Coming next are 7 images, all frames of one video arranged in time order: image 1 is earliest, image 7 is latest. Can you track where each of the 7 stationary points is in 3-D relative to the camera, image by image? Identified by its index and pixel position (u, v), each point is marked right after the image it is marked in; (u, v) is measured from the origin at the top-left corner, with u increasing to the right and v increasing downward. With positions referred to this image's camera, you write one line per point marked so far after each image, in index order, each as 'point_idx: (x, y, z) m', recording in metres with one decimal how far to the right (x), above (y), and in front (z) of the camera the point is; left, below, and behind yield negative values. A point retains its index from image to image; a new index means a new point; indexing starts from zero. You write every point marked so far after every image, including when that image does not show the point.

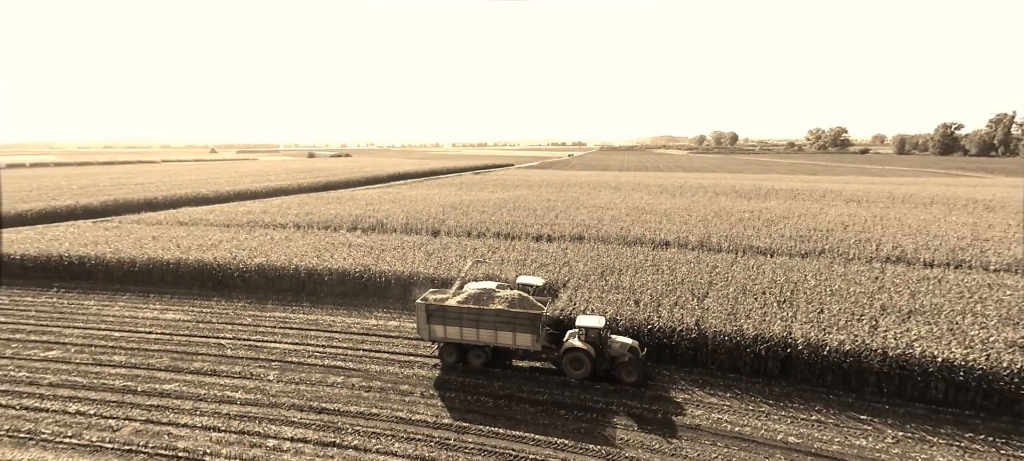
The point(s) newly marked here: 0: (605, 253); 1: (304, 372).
0: (+2.9, -0.6, +14.5) m
1: (-4.2, -2.8, +9.2) m
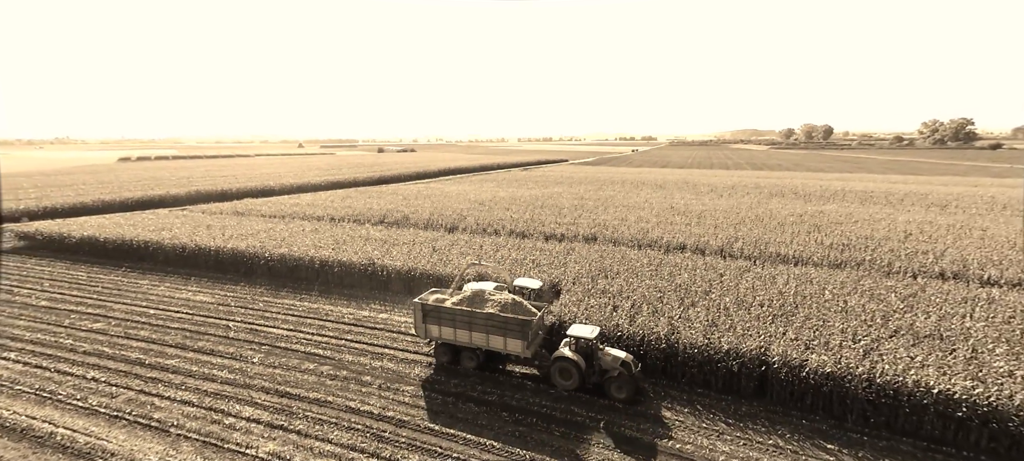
0: (+3.0, -0.7, +14.2) m
1: (-4.9, -2.7, +9.9) m
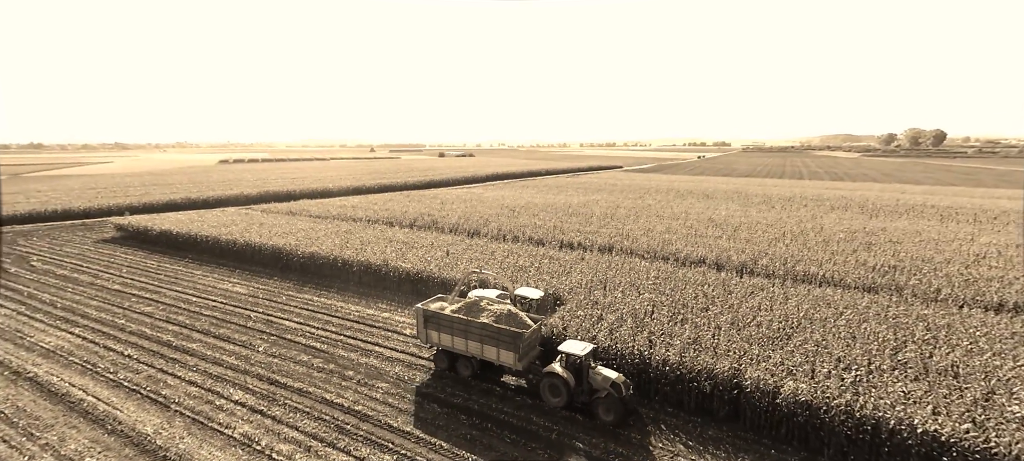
0: (+3.2, -1.0, +14.0) m
1: (-5.3, -2.7, +10.8) m
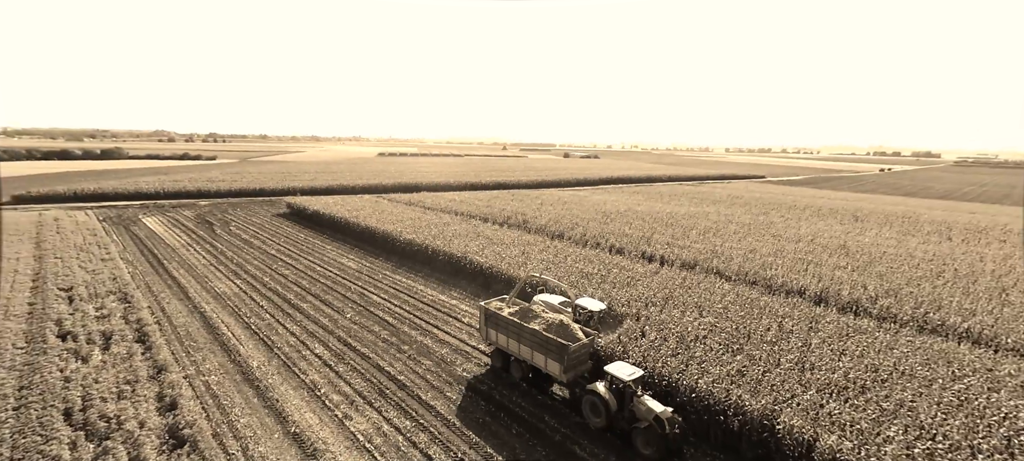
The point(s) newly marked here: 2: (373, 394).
0: (+5.2, -1.5, +13.2) m
1: (-3.9, -2.4, +12.6) m
2: (-2.7, -3.2, +9.2) m
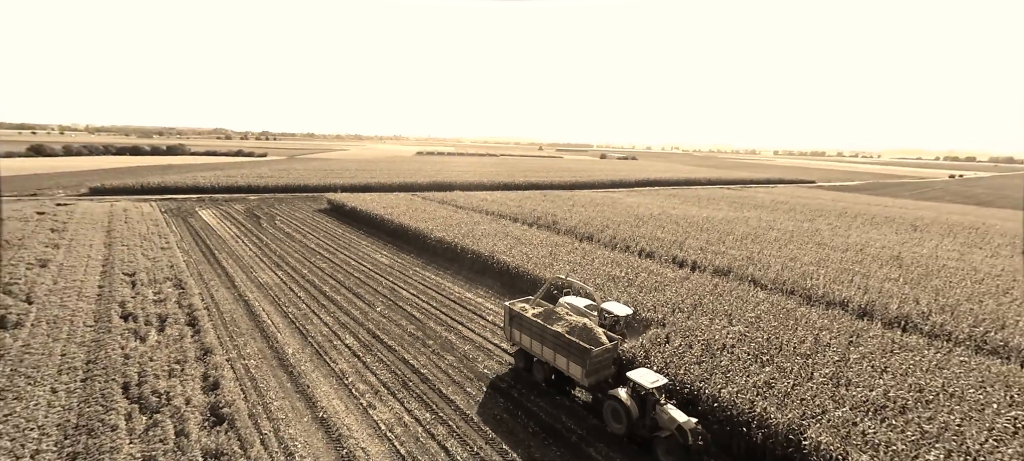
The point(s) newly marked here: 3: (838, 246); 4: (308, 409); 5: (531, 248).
0: (+5.9, -1.6, +12.7) m
1: (-3.3, -2.3, +12.8) m
2: (-2.3, -3.1, +9.4) m
3: (+13.9, -0.6, +19.6) m
4: (-3.9, -3.4, +8.7) m
5: (+0.7, -0.6, +16.4) m
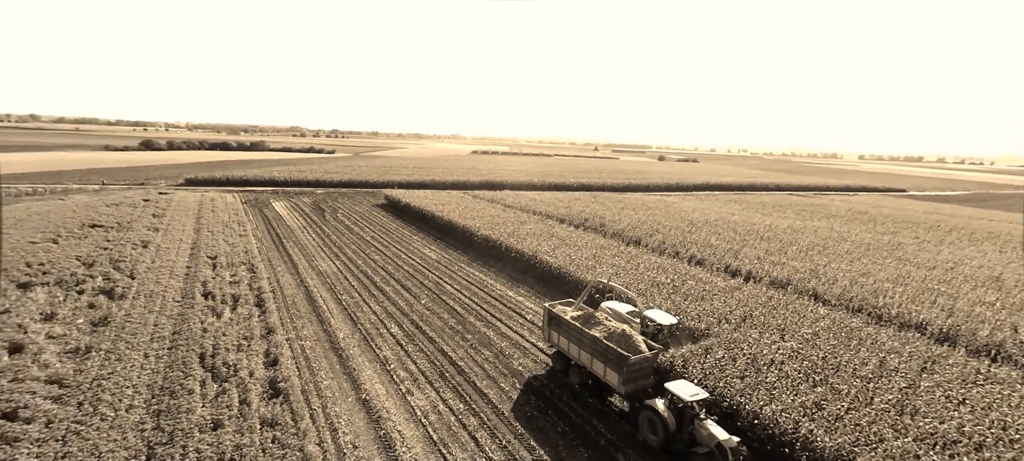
0: (+7.0, -1.8, +11.8) m
1: (-2.2, -2.2, +13.1) m
2: (-1.7, -3.0, +9.6) m
3: (+15.8, -1.2, +17.7) m
4: (-3.3, -3.2, +9.1) m
5: (+2.2, -0.7, +16.1) m
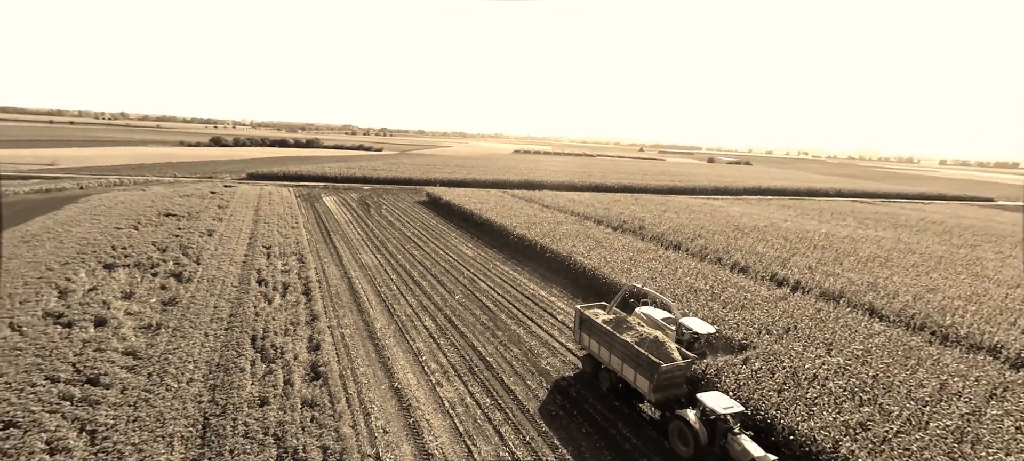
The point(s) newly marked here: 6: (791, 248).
0: (+7.7, -2.0, +11.1) m
1: (-1.2, -2.1, +13.2) m
2: (-1.1, -3.0, +9.6) m
3: (+17.1, -1.6, +16.1) m
4: (-2.8, -3.1, +9.3) m
5: (+3.5, -0.8, +15.8) m
6: (+10.5, -0.6, +17.2) m
